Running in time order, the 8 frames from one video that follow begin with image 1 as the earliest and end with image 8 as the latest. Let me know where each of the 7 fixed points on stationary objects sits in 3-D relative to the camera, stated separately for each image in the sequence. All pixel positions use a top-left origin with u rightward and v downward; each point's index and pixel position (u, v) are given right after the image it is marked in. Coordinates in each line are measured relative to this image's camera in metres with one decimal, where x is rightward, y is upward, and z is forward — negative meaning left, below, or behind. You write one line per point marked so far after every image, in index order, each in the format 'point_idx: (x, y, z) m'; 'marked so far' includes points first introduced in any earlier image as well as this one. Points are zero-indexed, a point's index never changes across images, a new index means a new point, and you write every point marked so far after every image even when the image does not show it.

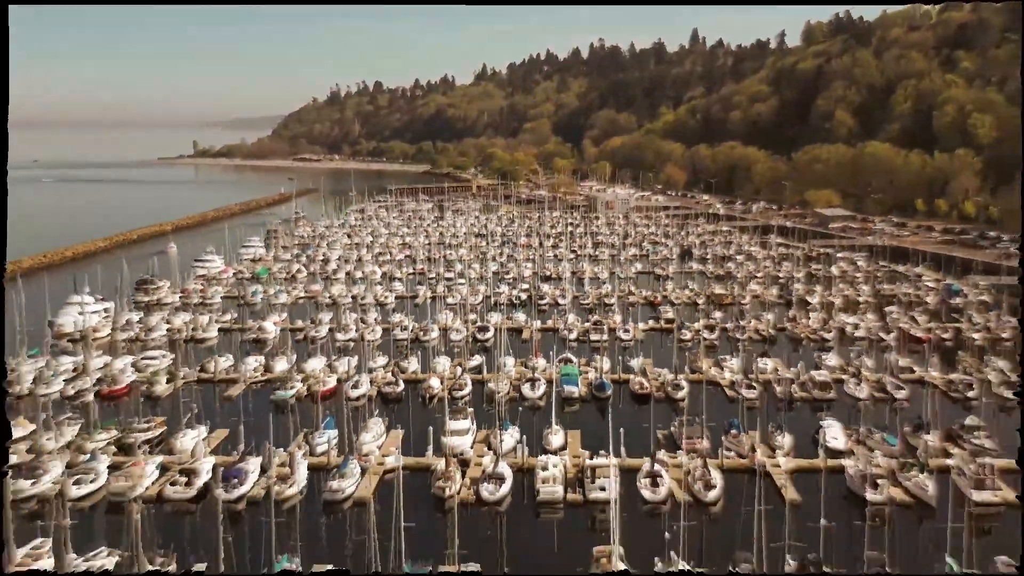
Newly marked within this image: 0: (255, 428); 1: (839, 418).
0: (-4.5, -2.4, +14.2) m
1: (+5.7, -2.2, +14.2) m
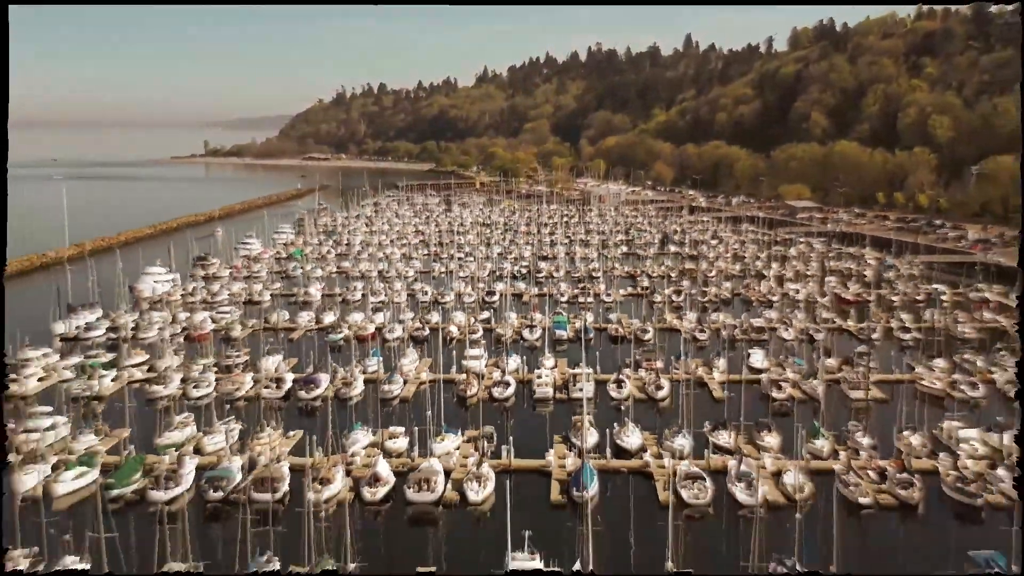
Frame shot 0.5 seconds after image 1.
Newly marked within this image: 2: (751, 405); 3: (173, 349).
0: (-4.4, -1.6, +18.5) m
1: (+5.8, -1.3, +18.5) m
2: (+4.5, -2.1, +15.3) m
3: (-7.9, -1.4, +18.8) m
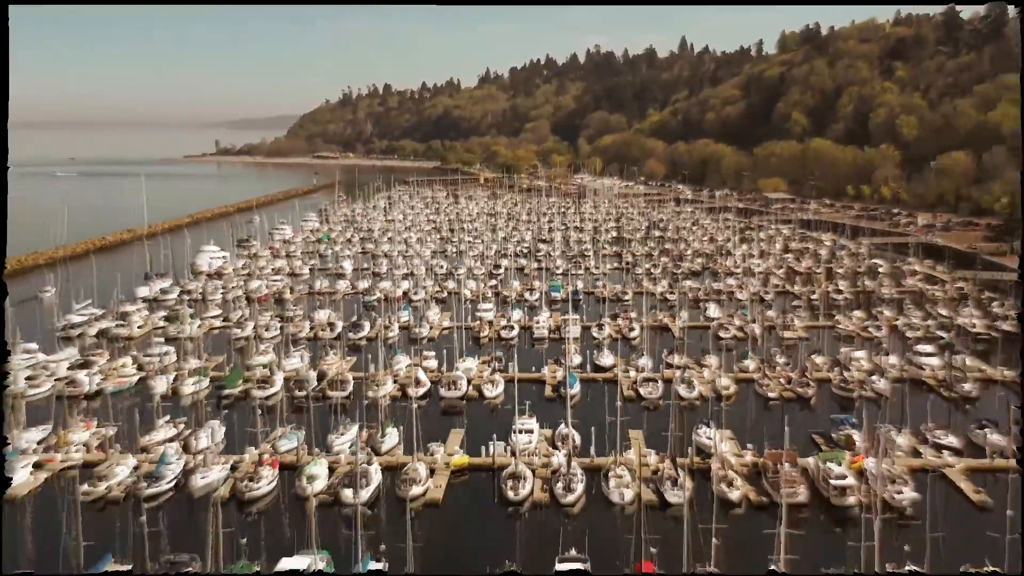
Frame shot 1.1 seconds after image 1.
0: (-4.3, -0.7, +22.8) m
1: (+5.9, -0.4, +22.8) m
2: (+4.6, -1.2, +19.6) m
3: (-7.8, -0.5, +23.2) m
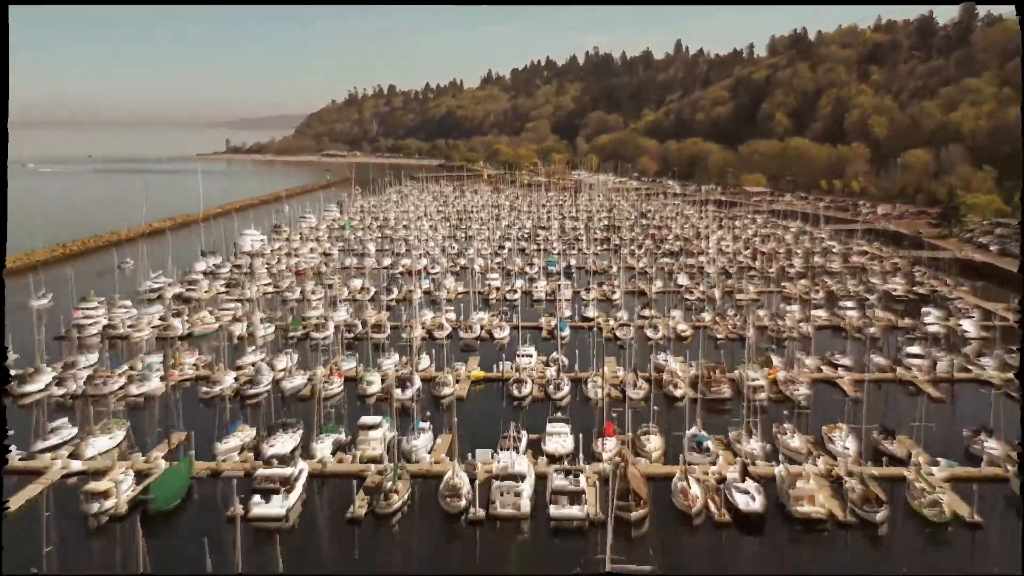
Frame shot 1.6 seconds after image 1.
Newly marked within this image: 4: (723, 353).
0: (-4.2, +0.2, +27.1) m
1: (+6.0, +0.5, +27.1) m
2: (+4.7, -0.3, +23.9) m
3: (-7.7, +0.4, +27.5) m
4: (+4.9, -1.3, +18.8) m
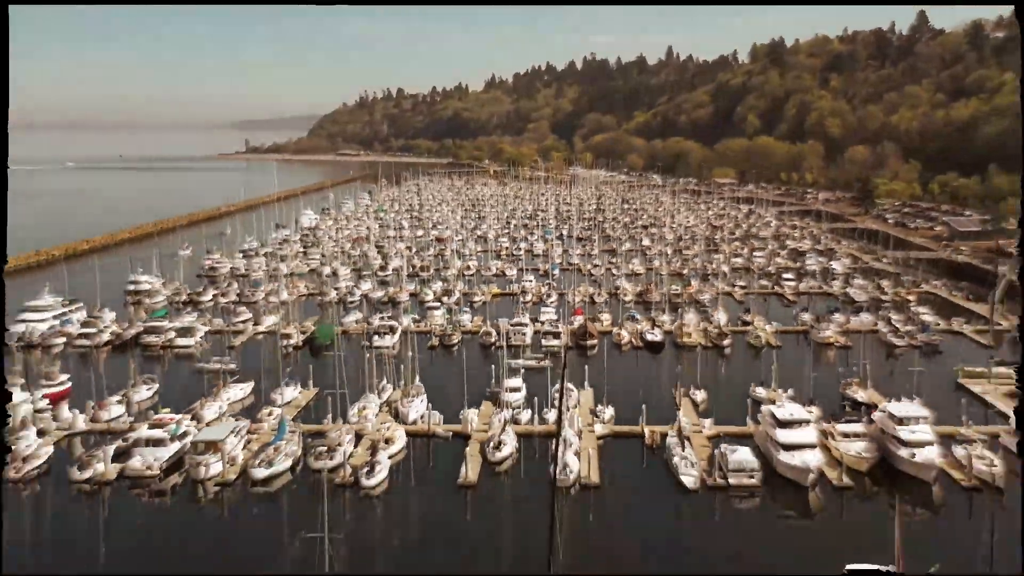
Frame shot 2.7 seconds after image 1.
0: (-4.0, +1.9, +35.7) m
1: (+6.2, +2.1, +35.7) m
2: (+4.9, +1.3, +32.5) m
3: (-7.4, +2.0, +36.1) m
4: (+5.1, +0.4, +27.4) m
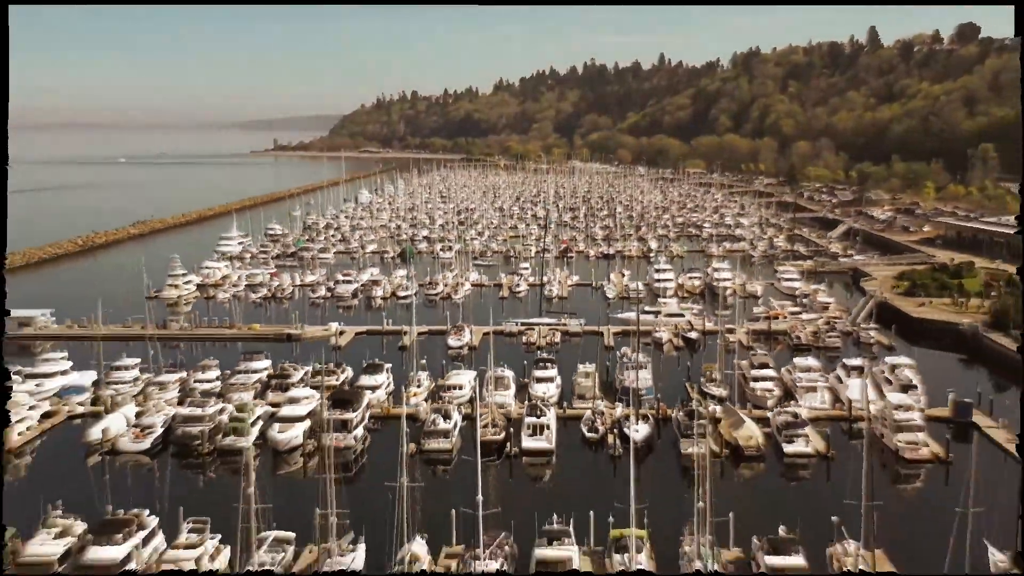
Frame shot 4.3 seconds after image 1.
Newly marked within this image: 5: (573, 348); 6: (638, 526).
0: (-3.4, +4.5, +48.6) m
1: (+6.8, +4.7, +48.5) m
2: (+5.4, +3.9, +45.3) m
3: (-6.9, +4.6, +49.0) m
4: (+5.6, +3.0, +40.2) m
5: (+1.4, -1.3, +18.7) m
6: (+1.7, -3.0, +10.7) m
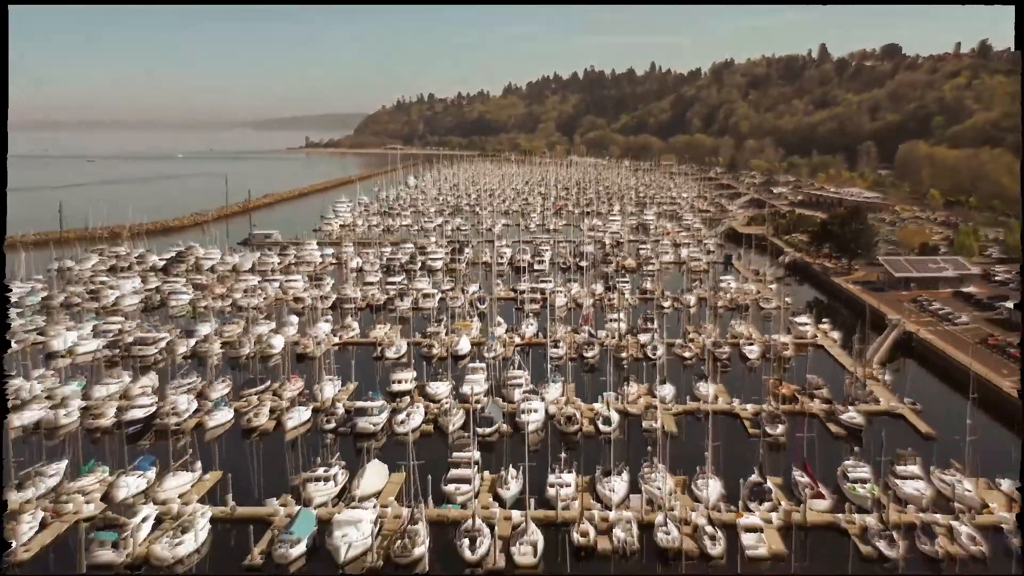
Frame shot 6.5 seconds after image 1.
0: (-2.5, +7.9, +66.8) m
1: (+7.7, +8.1, +66.6) m
2: (+6.3, +7.3, +63.4) m
3: (-6.0, +8.0, +67.2) m
4: (+6.4, +6.3, +58.3) m
5: (+2.2, +2.0, +36.9) m
6: (+2.3, +0.3, +28.8) m
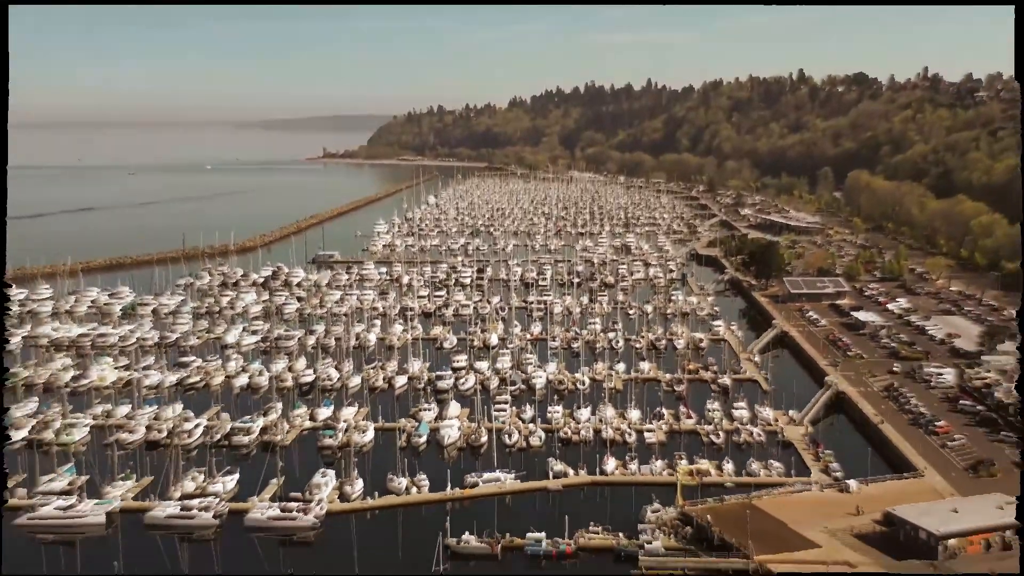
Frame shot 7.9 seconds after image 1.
0: (-1.8, +7.4, +77.7) m
1: (+8.4, +7.6, +77.5) m
2: (+7.0, +6.8, +74.3) m
3: (-5.2, +7.6, +78.1) m
4: (+7.1, +5.8, +69.2) m
5: (+2.7, +1.5, +47.8) m
6: (+2.9, -0.2, +39.8) m
